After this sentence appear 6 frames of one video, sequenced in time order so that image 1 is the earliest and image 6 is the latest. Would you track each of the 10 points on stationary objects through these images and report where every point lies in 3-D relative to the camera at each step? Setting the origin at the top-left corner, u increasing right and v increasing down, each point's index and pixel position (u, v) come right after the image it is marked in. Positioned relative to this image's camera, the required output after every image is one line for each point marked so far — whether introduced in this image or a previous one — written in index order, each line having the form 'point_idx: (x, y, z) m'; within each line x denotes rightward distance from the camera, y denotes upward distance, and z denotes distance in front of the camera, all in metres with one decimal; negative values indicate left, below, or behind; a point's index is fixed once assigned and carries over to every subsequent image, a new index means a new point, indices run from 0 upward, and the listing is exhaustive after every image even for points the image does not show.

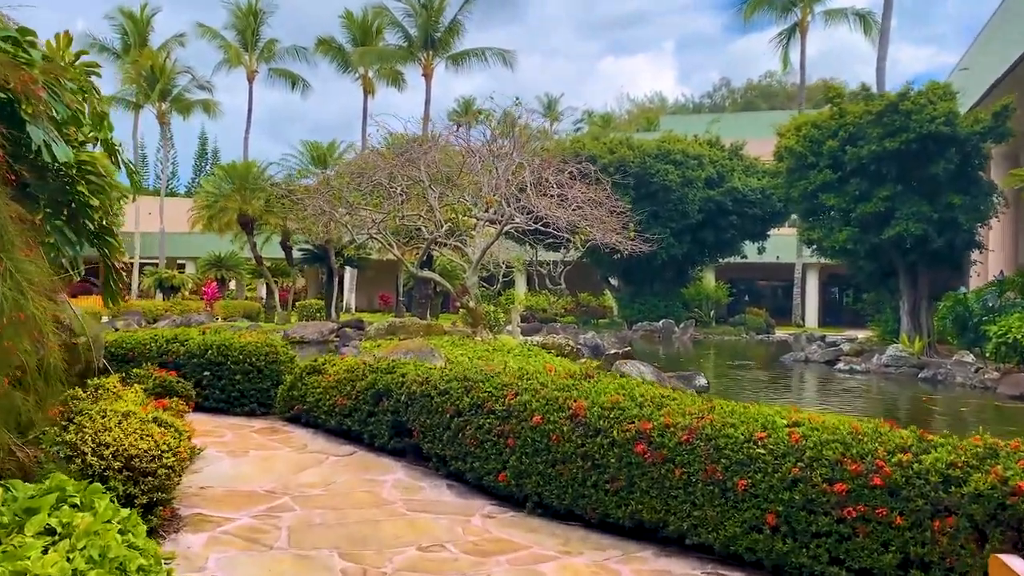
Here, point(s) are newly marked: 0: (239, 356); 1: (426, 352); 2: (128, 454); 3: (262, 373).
0: (-3.0, -0.7, +9.4) m
1: (-1.5, -1.1, +14.9) m
2: (-2.4, -1.0, +5.4) m
3: (-2.7, -0.9, +9.4) m
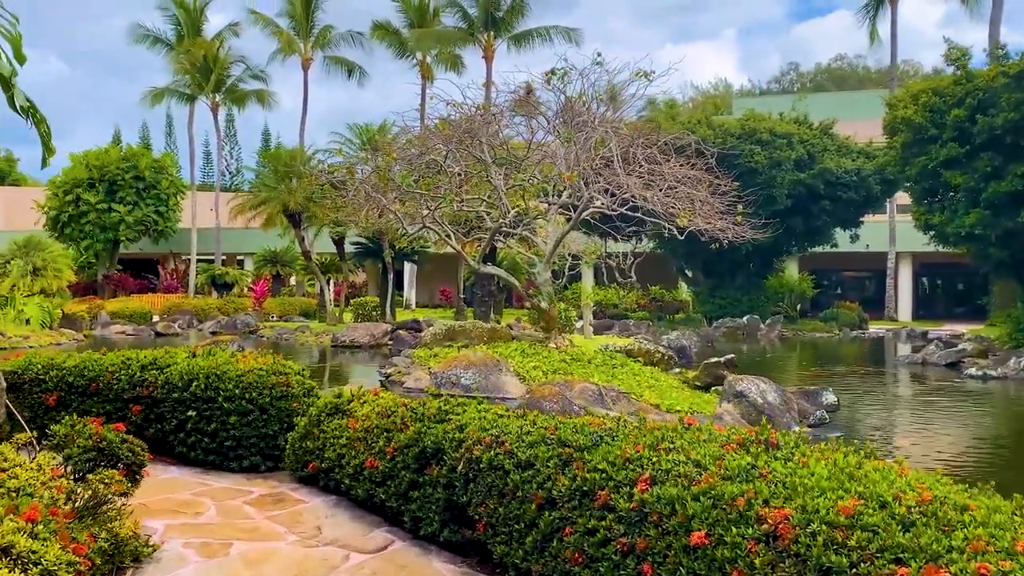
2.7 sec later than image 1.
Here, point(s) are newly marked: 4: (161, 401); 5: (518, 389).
0: (-2.2, -0.8, +6.7) m
1: (-0.3, -1.1, +12.1) m
2: (-1.8, -1.1, +2.7) m
3: (-1.9, -1.0, +6.7) m
4: (-2.8, -0.9, +6.9) m
5: (+0.1, -1.4, +11.7) m
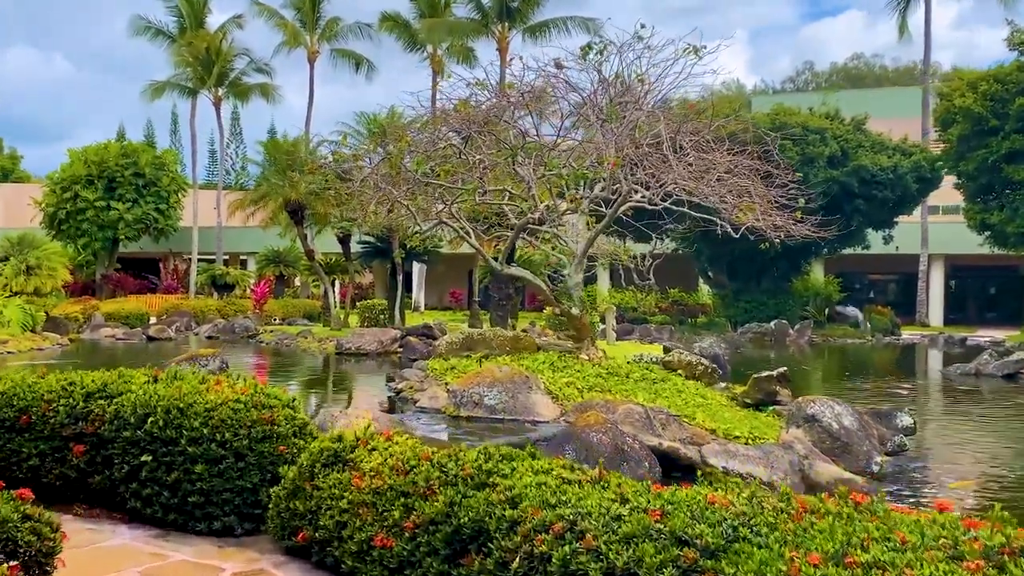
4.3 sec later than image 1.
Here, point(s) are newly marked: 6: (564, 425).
0: (-1.8, -0.8, +5.1) m
1: (+0.1, -1.2, +10.5) m
2: (-1.6, -1.1, +1.1) m
3: (-1.6, -1.0, +5.1) m
4: (-2.4, -0.9, +5.3) m
5: (+0.4, -1.5, +10.1) m
6: (+0.6, -1.5, +9.1) m
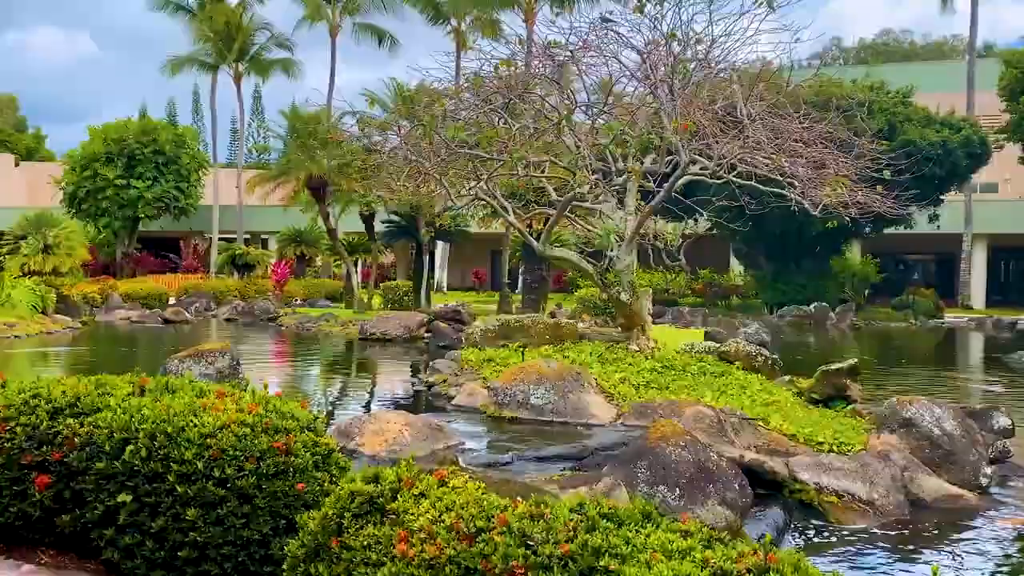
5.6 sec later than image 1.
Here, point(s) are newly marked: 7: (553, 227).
0: (-1.4, -0.8, +3.9) m
1: (+0.6, -1.0, +9.2) m
2: (-1.2, -1.2, -0.1) m
3: (-1.2, -1.0, +3.9) m
4: (-2.0, -0.9, +4.1) m
5: (+0.9, -1.3, +8.8) m
6: (+1.1, -1.4, +7.9) m
7: (+0.6, +0.9, +12.5) m
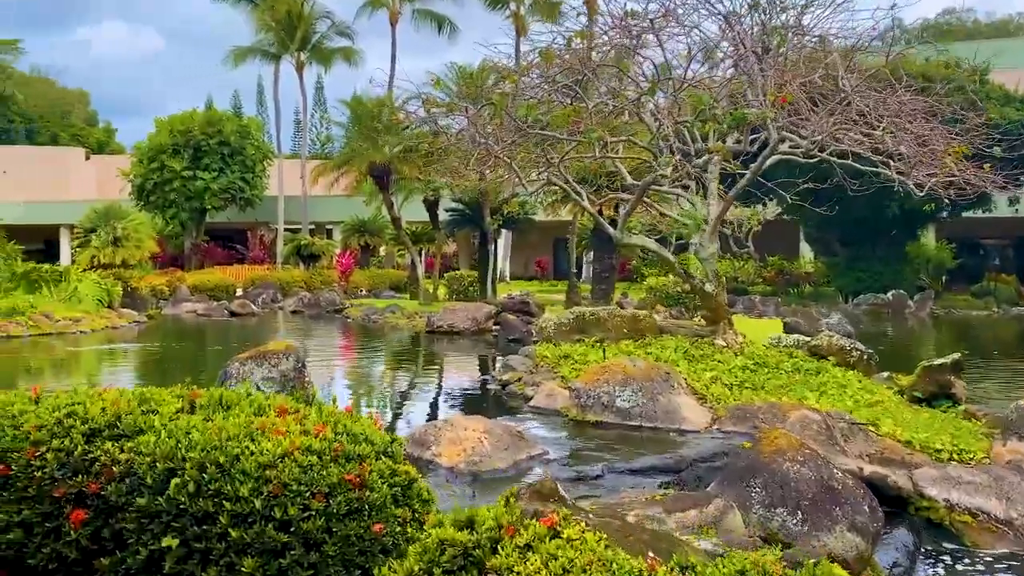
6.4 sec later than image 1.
0: (-1.0, -0.8, +3.2) m
1: (+1.4, -0.9, +8.4) m
2: (-1.1, -1.2, -0.8) m
3: (-0.7, -1.0, +3.3) m
4: (-1.6, -0.9, +3.5) m
5: (+1.7, -1.2, +8.0) m
6: (+1.8, -1.3, +7.1) m
7: (+1.6, +1.0, +11.7) m
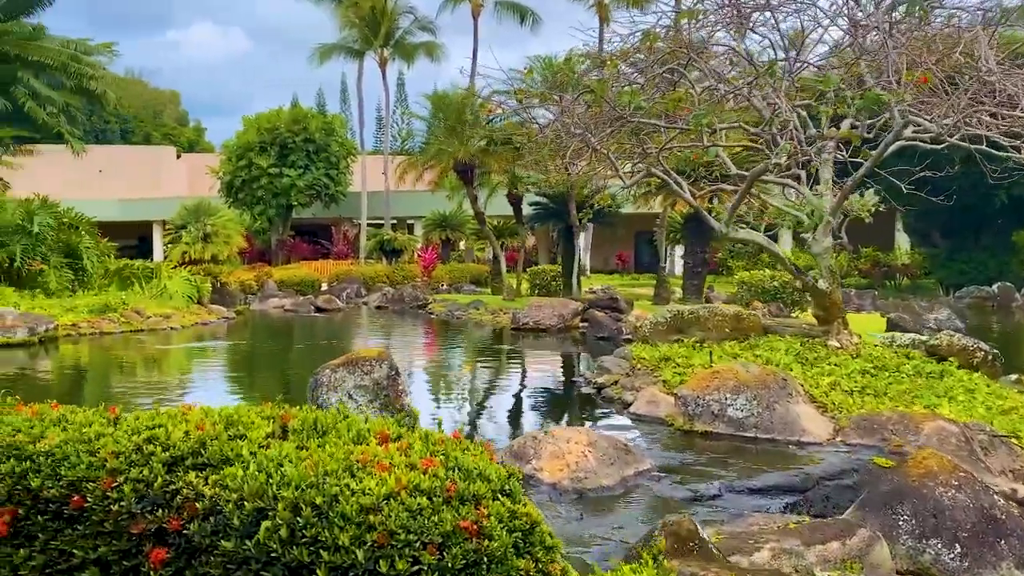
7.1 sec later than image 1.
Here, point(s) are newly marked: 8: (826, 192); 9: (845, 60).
0: (-0.5, -0.8, +2.8) m
1: (+2.3, -0.9, +7.7) m
2: (-1.0, -1.3, -1.2) m
3: (-0.3, -1.0, +2.8) m
4: (-1.1, -0.9, +3.1) m
5: (+2.6, -1.2, +7.3) m
6: (+2.6, -1.3, +6.4) m
7: (+2.8, +1.1, +11.0) m
8: (+3.9, +1.2, +10.7) m
9: (+4.1, +2.7, +10.6) m
